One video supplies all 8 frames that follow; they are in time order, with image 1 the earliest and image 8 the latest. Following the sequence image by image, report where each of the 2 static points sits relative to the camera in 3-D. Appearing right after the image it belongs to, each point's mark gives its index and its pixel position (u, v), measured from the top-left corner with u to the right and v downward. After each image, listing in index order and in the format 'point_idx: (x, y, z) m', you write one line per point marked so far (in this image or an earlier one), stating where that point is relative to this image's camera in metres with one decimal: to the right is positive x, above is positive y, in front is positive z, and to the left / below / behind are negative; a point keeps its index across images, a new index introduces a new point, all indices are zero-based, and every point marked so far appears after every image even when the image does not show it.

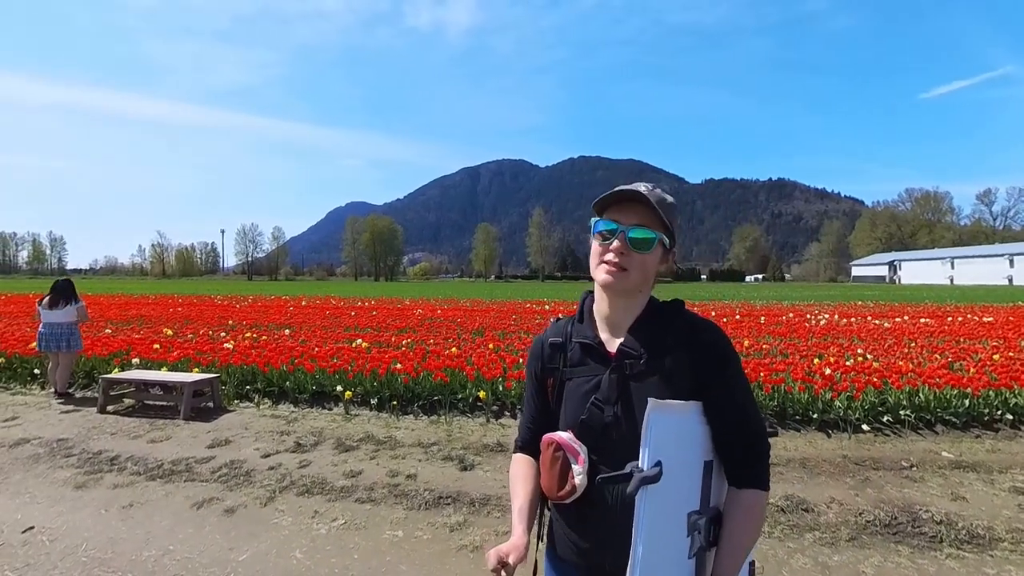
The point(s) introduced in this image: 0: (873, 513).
0: (+3.6, -2.2, +5.0) m
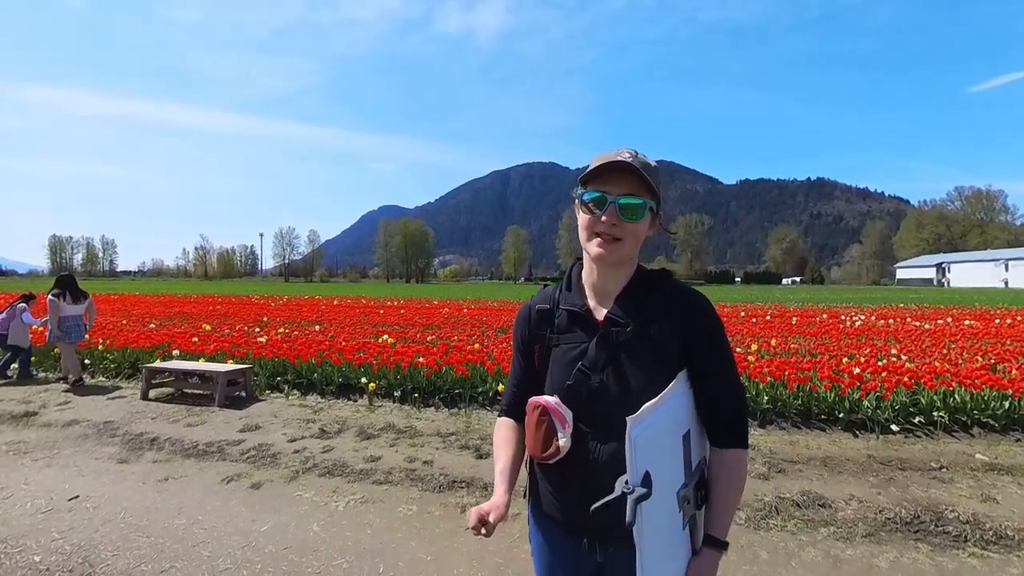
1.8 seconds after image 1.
0: (+3.7, -2.2, +4.9) m
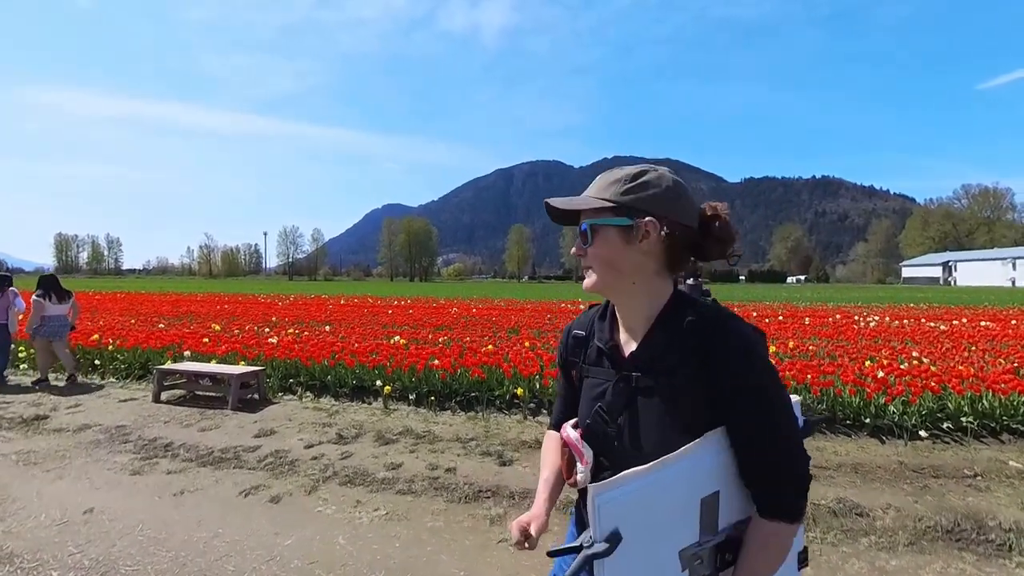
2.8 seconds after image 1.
0: (+4.0, -2.2, +4.7) m
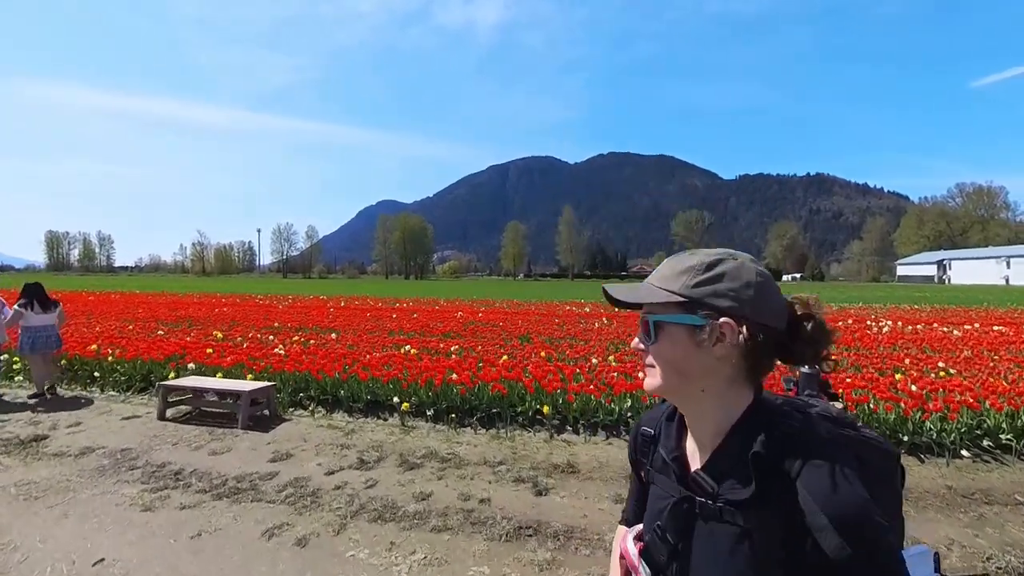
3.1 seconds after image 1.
0: (+4.3, -2.4, +4.4) m
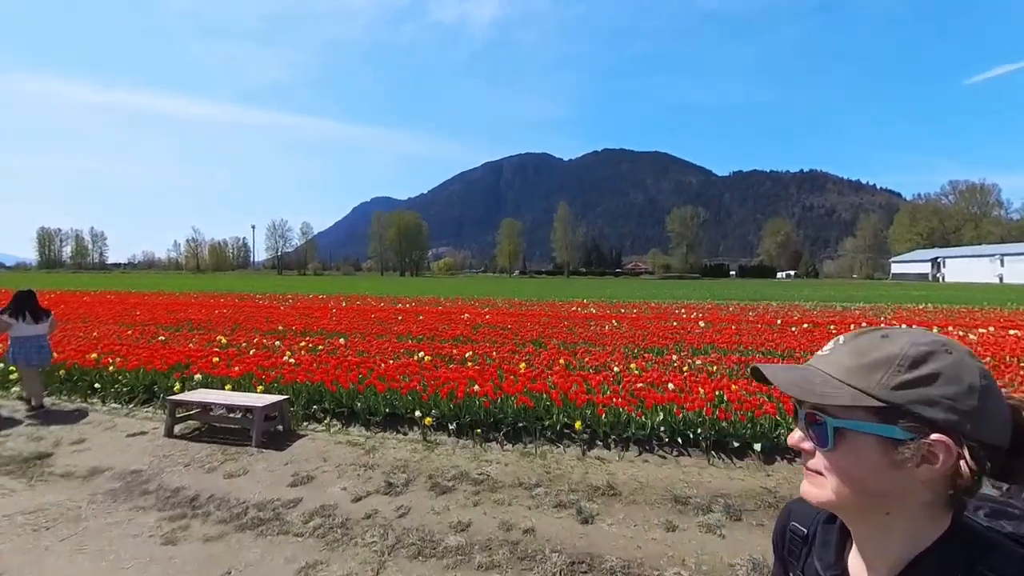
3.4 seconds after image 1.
0: (+4.7, -2.5, +4.2) m
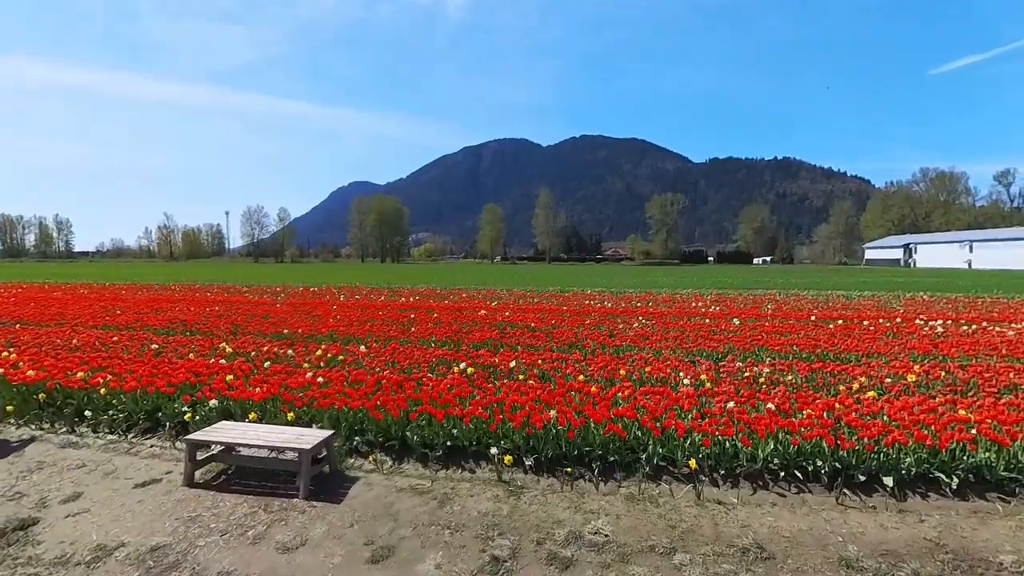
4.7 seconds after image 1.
0: (+5.9, -2.7, +3.4) m
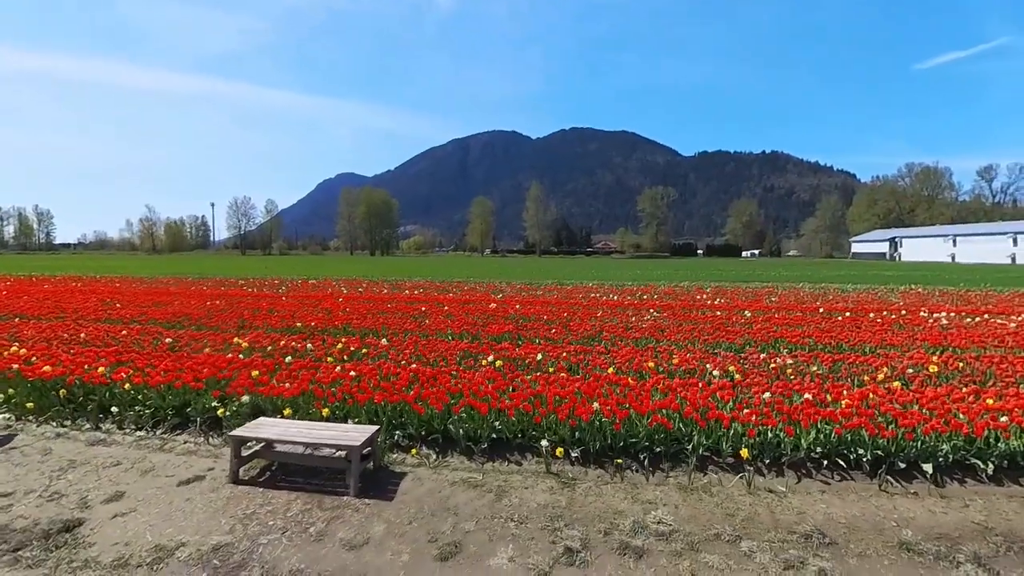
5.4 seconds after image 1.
0: (+6.6, -2.6, +3.5) m
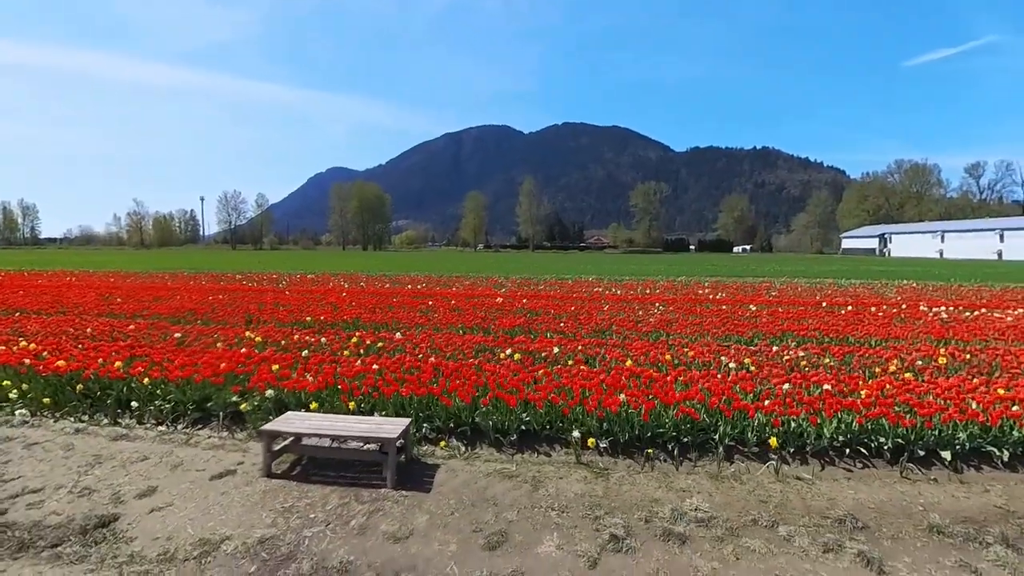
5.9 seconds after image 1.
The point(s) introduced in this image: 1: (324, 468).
0: (+7.0, -2.6, +3.7) m
1: (-2.2, -2.0, +5.9) m
